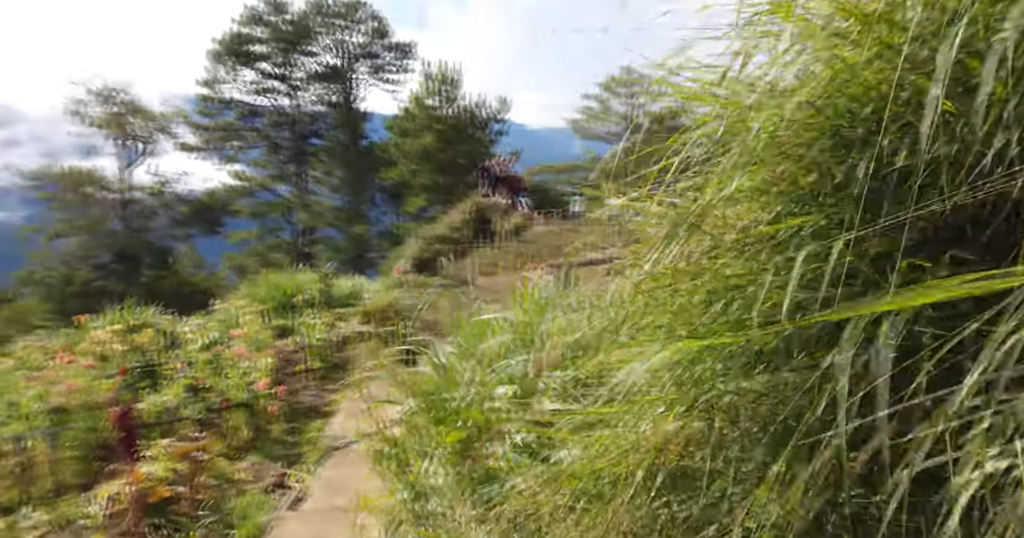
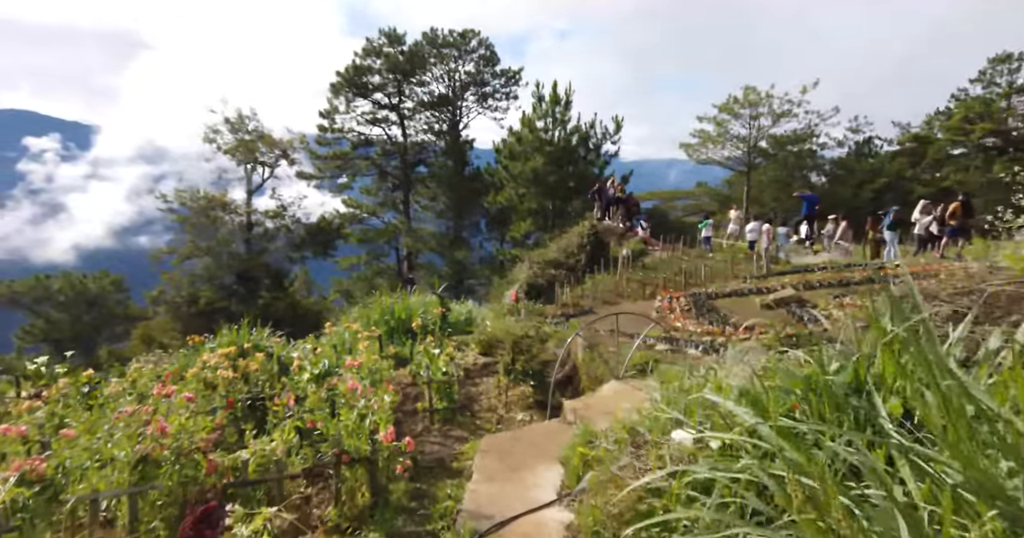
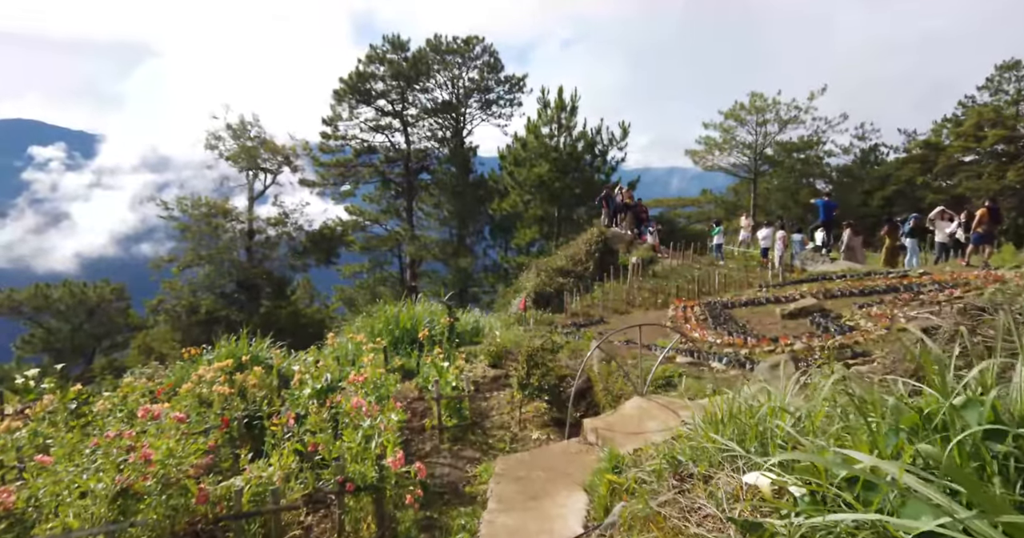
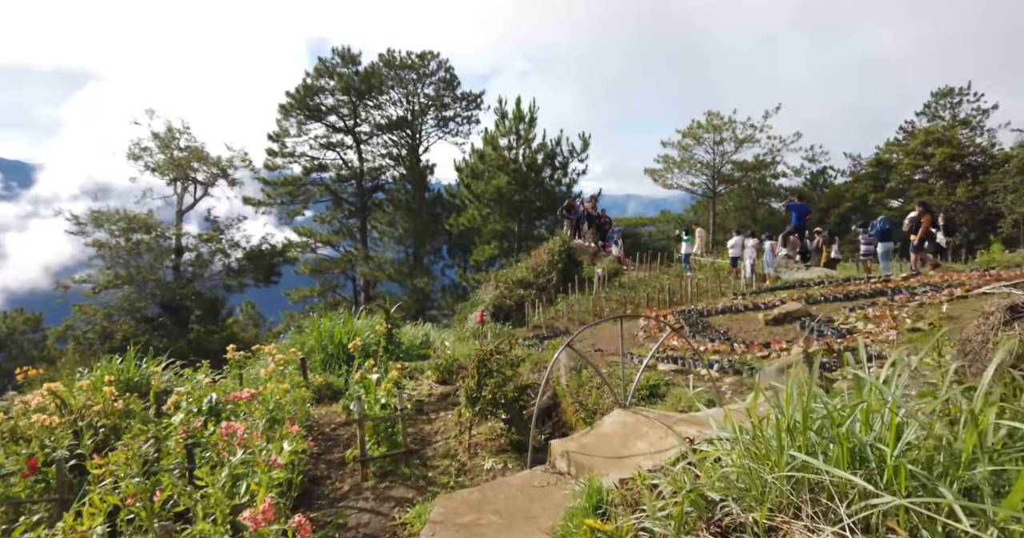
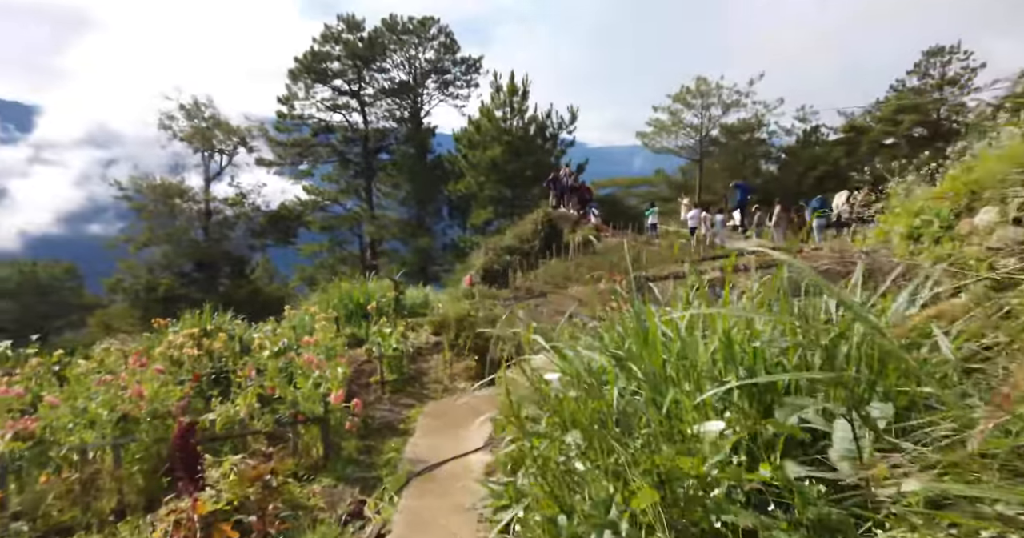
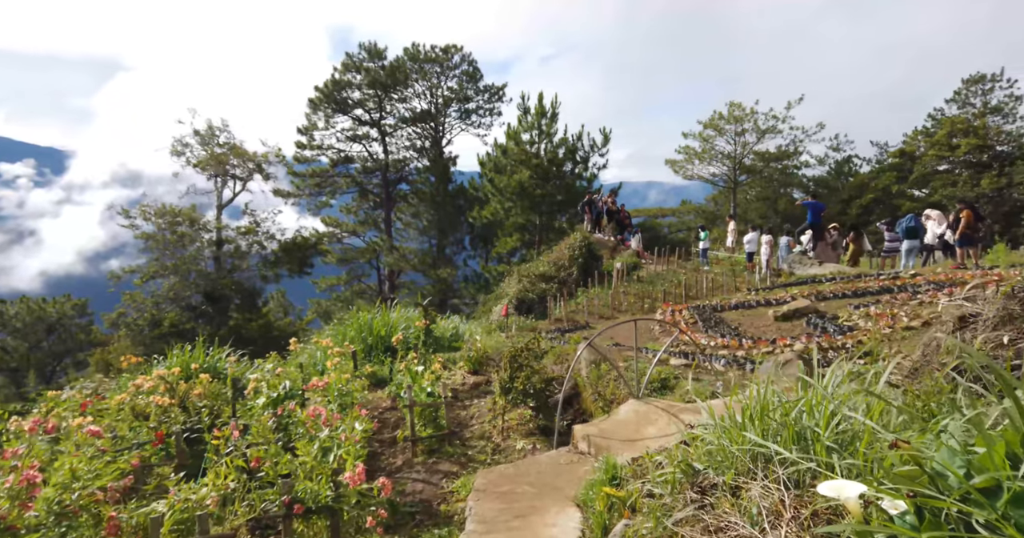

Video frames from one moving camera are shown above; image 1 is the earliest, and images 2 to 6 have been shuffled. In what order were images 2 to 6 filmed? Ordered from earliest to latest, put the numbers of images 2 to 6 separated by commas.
5, 2, 3, 6, 4
